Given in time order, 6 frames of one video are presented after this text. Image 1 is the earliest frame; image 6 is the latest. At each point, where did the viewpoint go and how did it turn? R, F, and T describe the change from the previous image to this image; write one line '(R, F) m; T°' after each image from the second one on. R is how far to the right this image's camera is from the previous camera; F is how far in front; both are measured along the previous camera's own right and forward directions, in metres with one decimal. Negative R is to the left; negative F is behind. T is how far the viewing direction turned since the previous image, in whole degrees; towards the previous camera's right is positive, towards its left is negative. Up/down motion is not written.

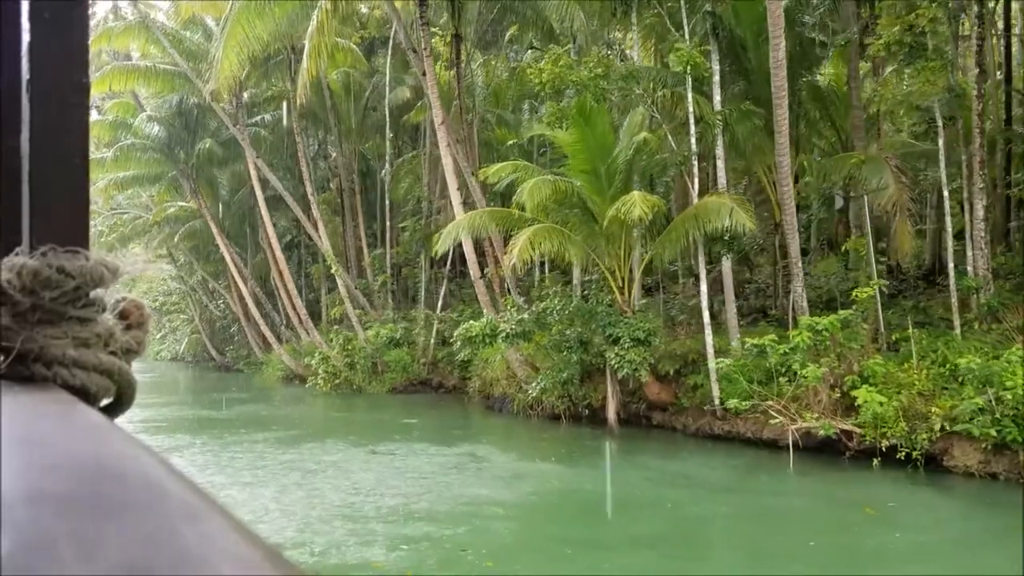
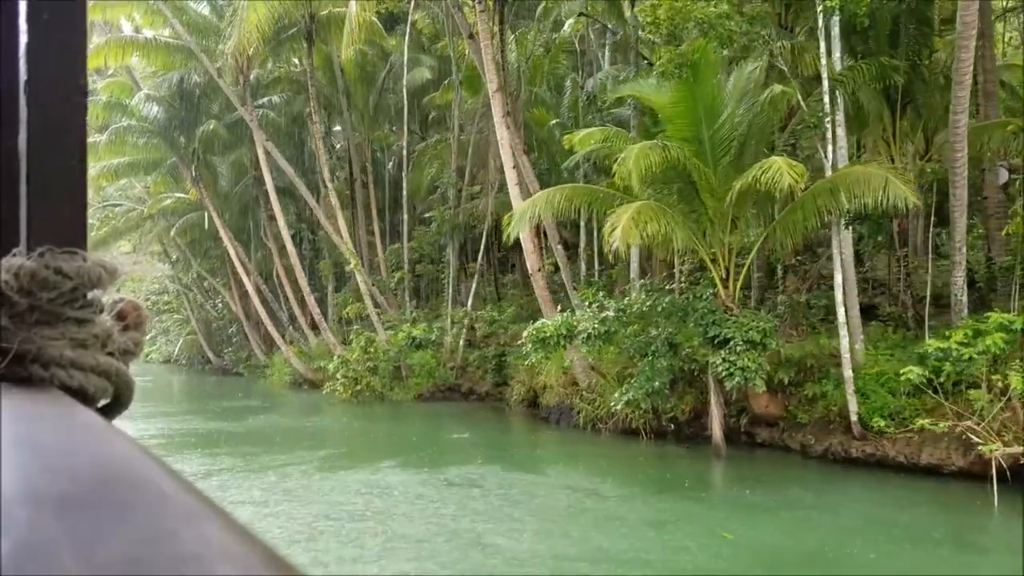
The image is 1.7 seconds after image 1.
(-0.9, +1.7) m; +1°
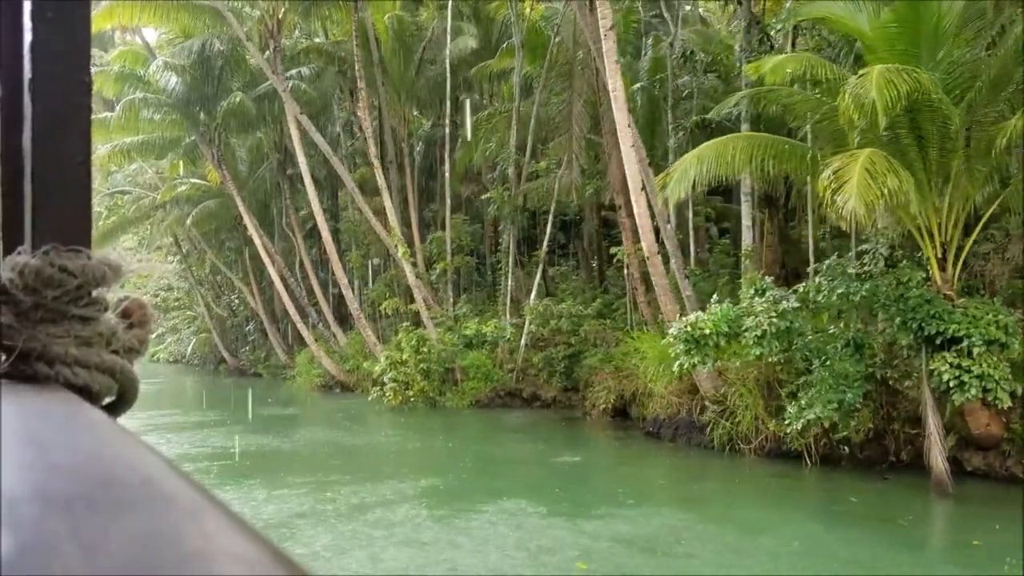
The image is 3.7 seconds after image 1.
(-1.1, +2.0) m; 0°
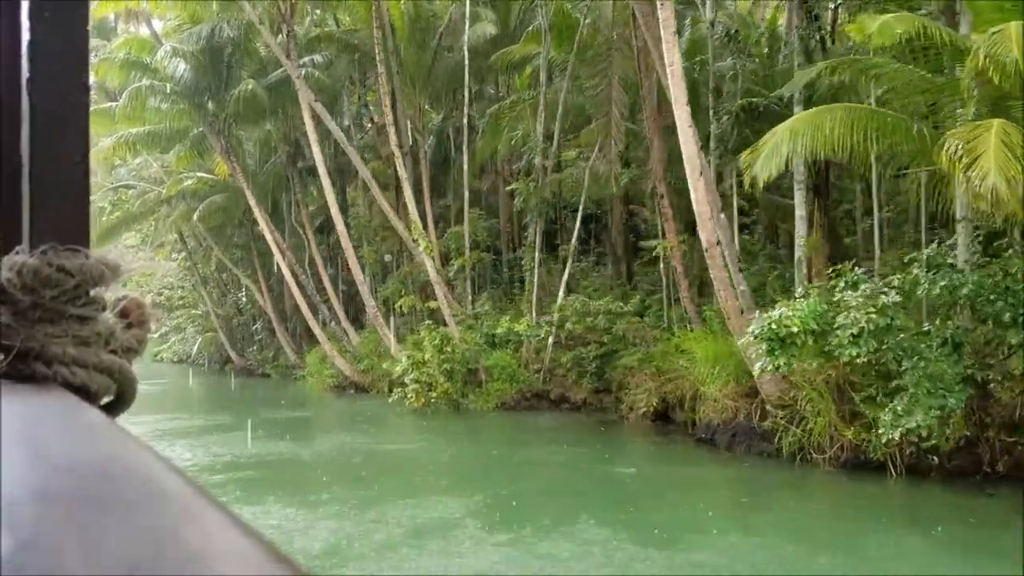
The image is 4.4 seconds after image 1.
(-0.4, +0.7) m; 0°
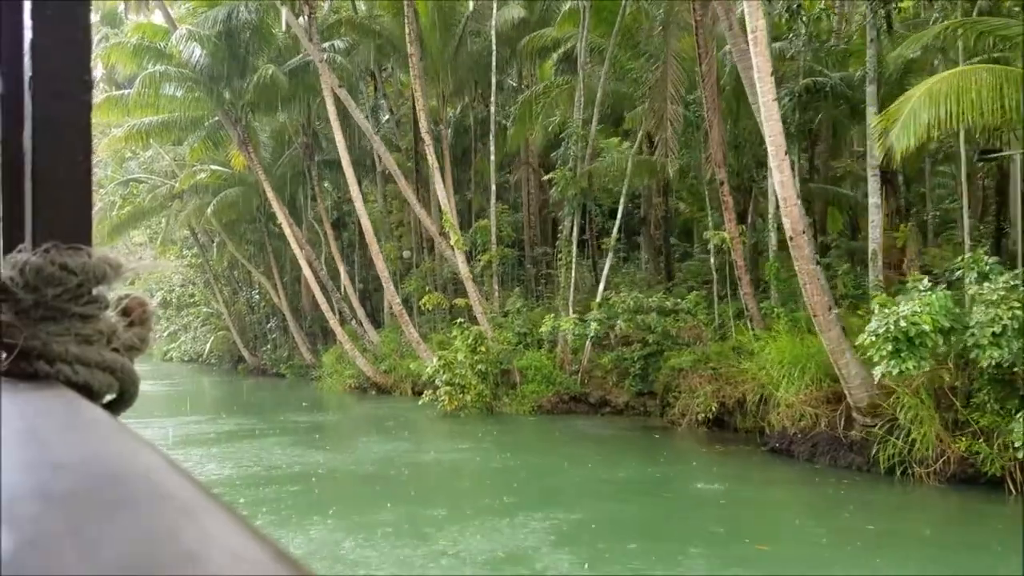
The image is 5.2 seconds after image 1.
(-0.4, +0.8) m; 0°
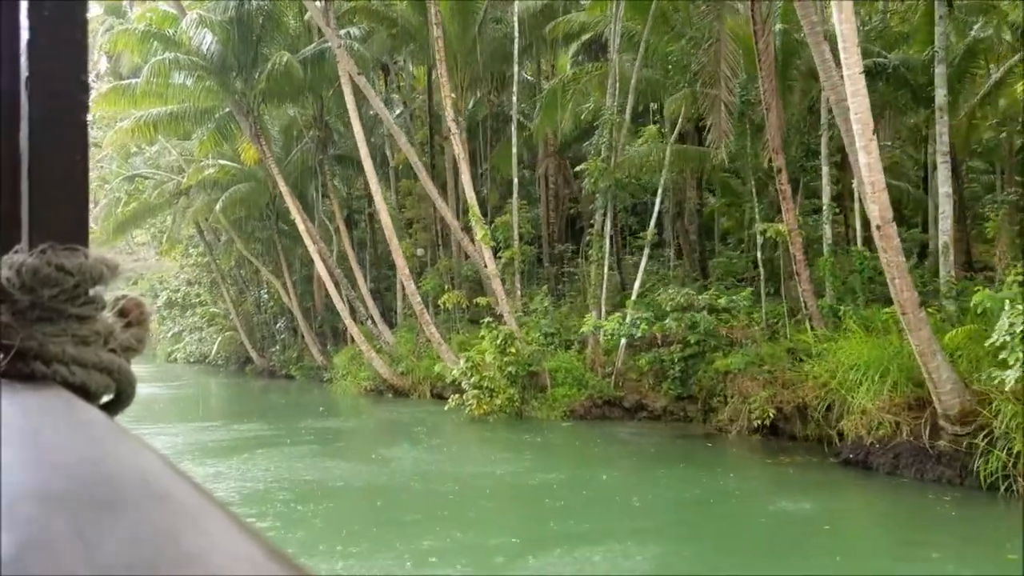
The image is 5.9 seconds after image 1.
(-0.4, +0.7) m; 0°
